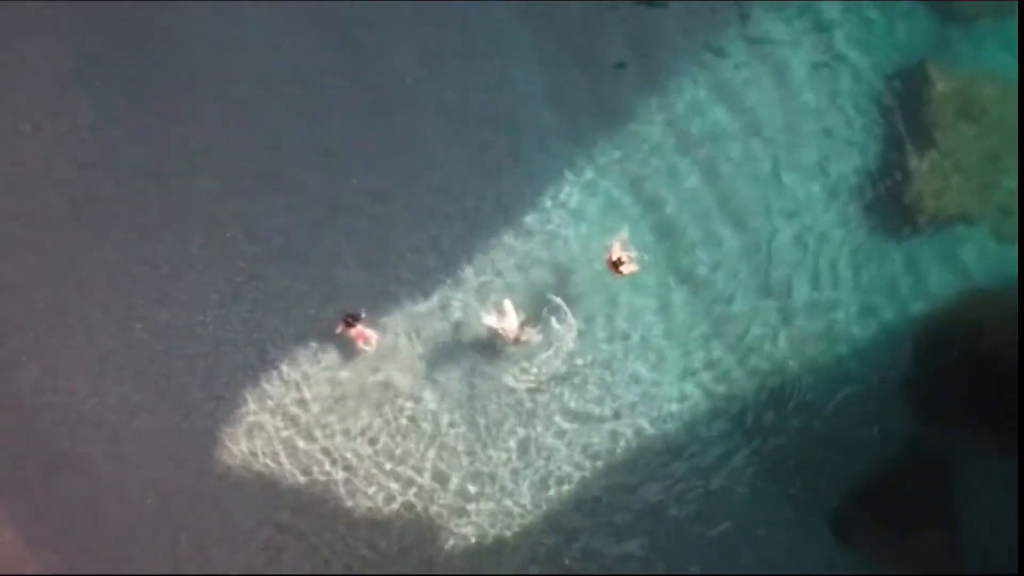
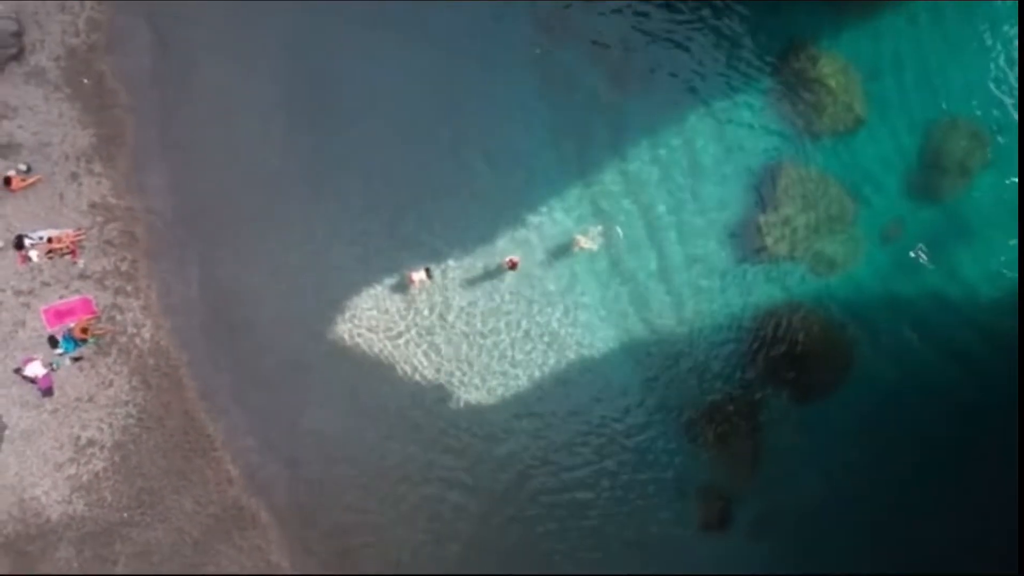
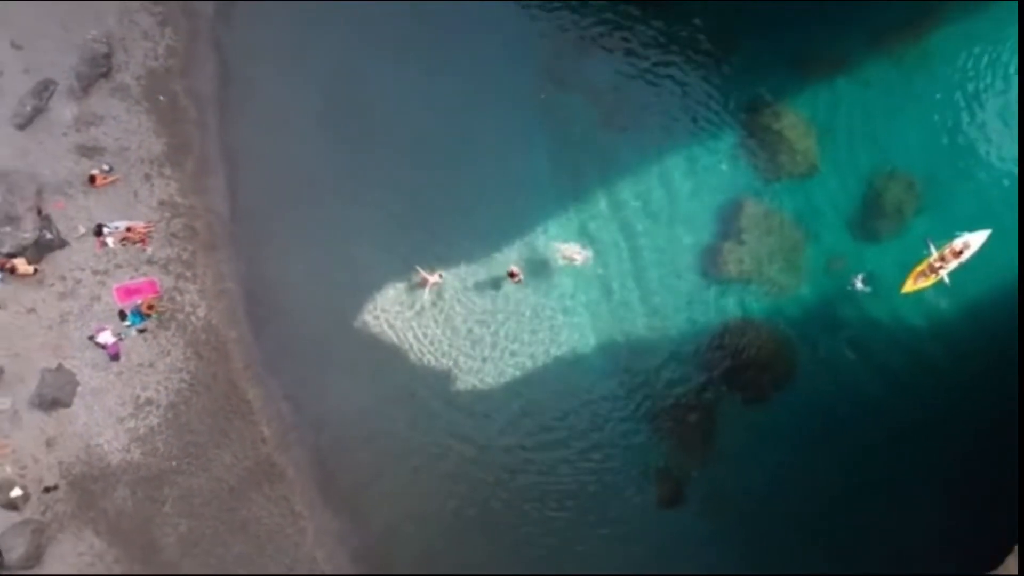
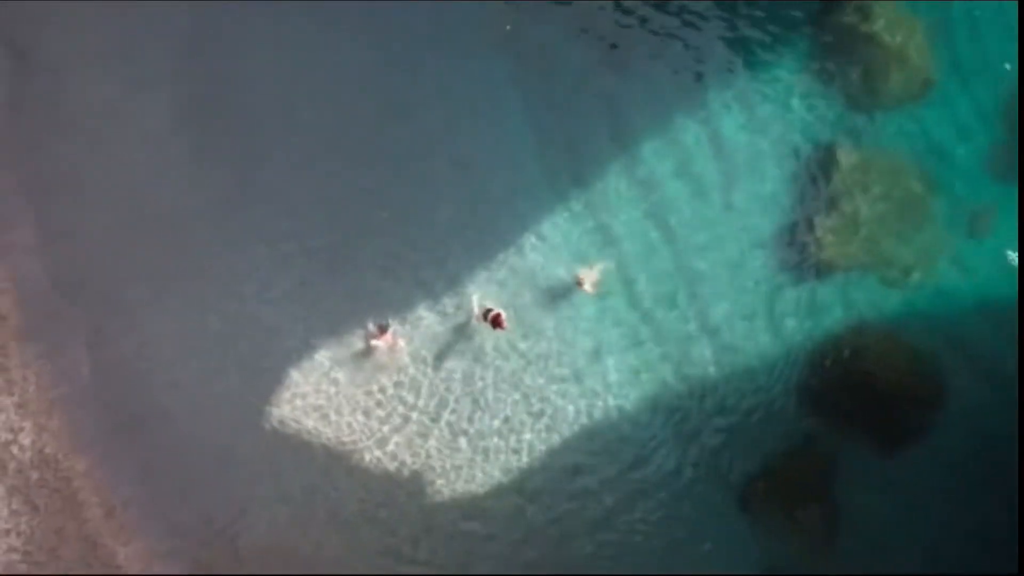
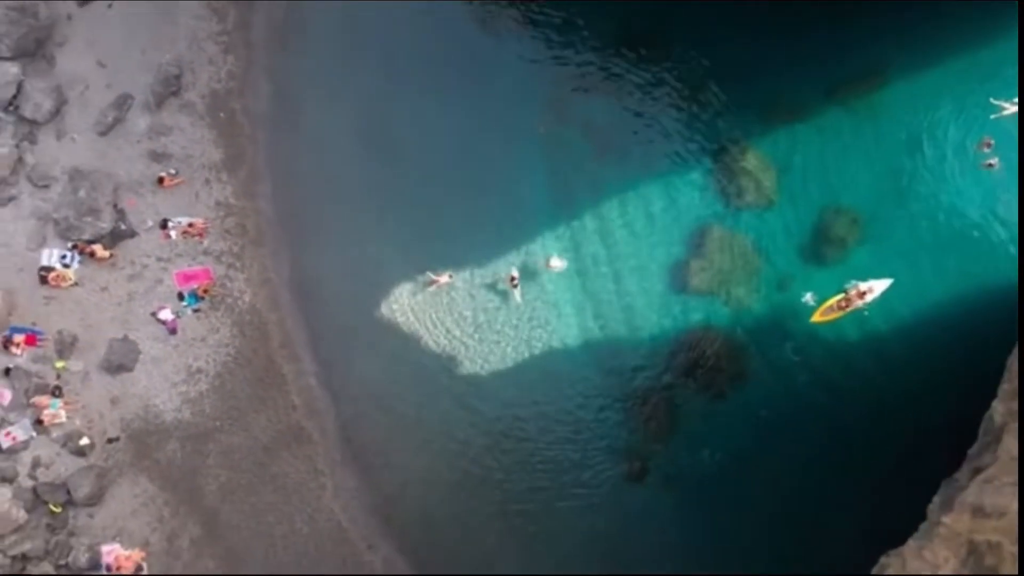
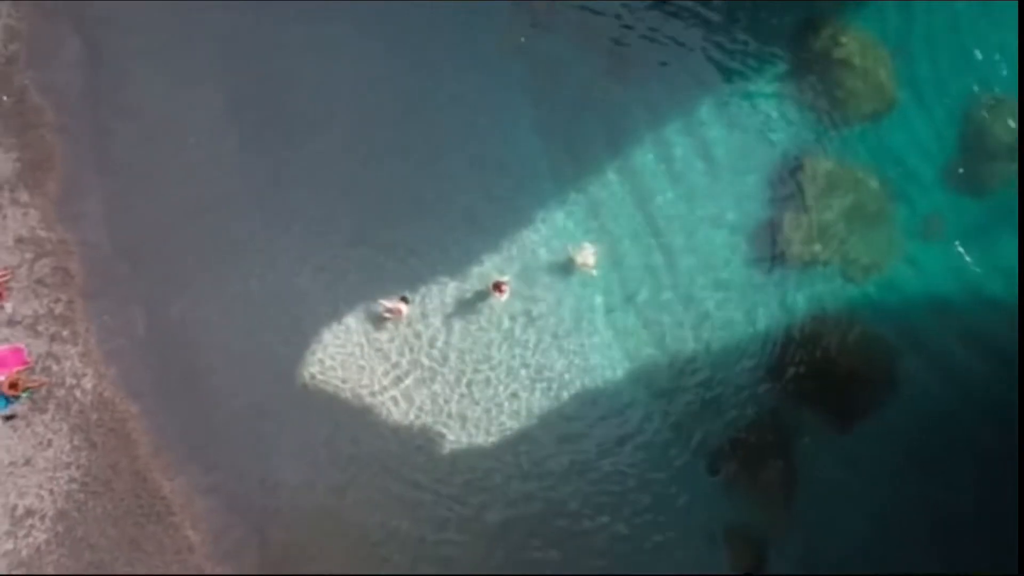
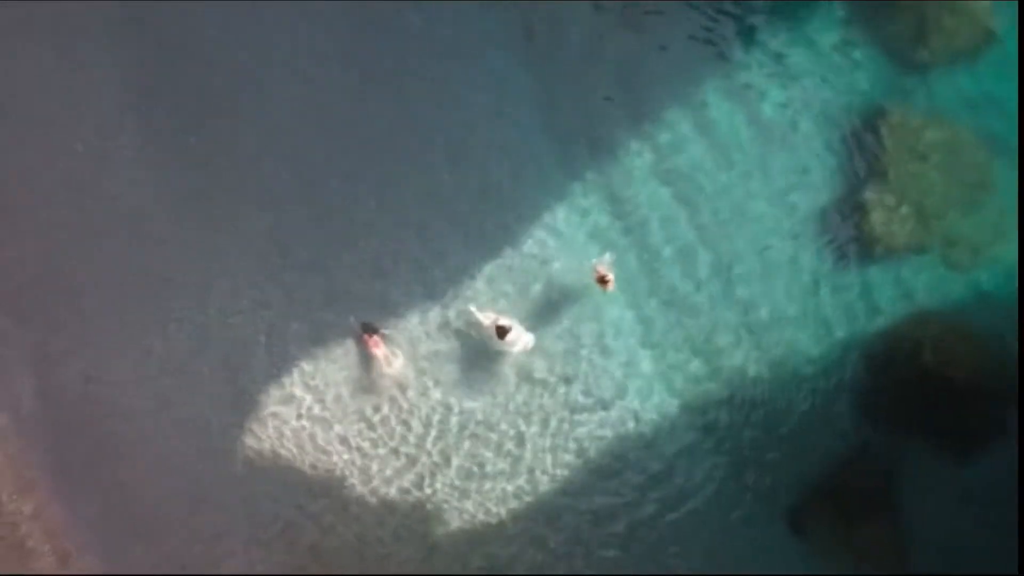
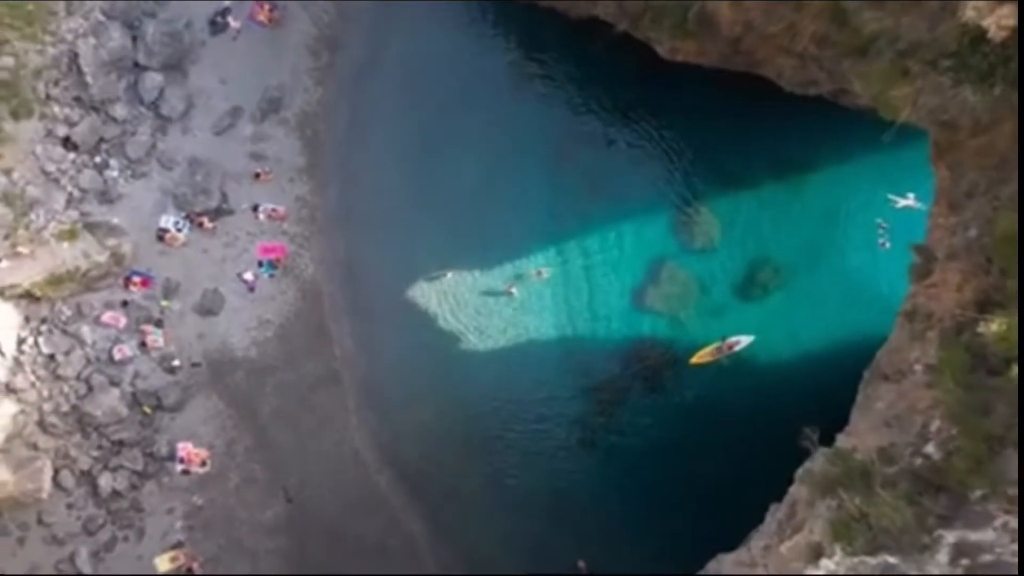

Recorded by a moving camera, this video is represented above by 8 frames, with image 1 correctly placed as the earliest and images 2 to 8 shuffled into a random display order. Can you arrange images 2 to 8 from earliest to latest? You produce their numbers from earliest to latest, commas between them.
7, 4, 6, 2, 3, 5, 8
